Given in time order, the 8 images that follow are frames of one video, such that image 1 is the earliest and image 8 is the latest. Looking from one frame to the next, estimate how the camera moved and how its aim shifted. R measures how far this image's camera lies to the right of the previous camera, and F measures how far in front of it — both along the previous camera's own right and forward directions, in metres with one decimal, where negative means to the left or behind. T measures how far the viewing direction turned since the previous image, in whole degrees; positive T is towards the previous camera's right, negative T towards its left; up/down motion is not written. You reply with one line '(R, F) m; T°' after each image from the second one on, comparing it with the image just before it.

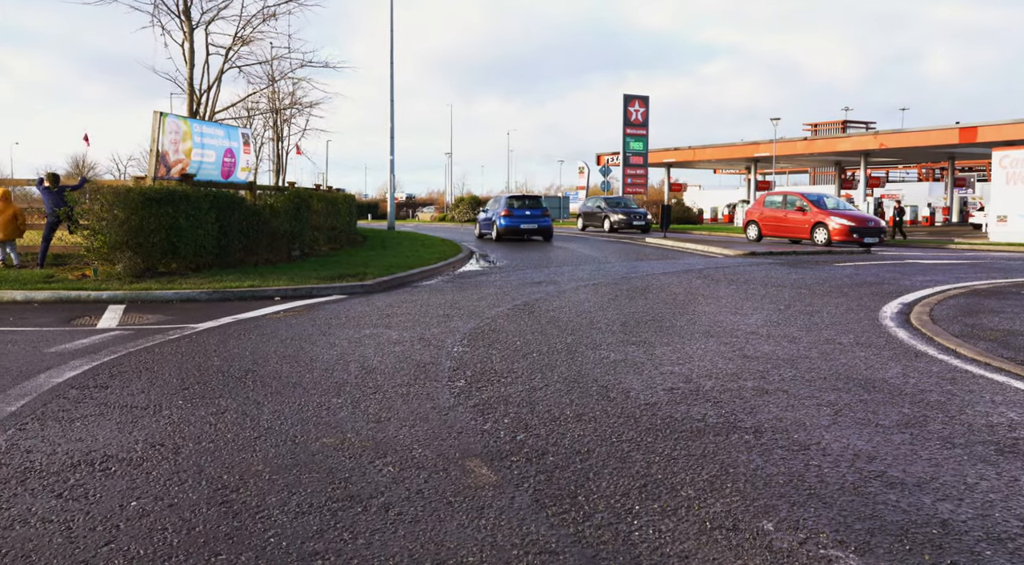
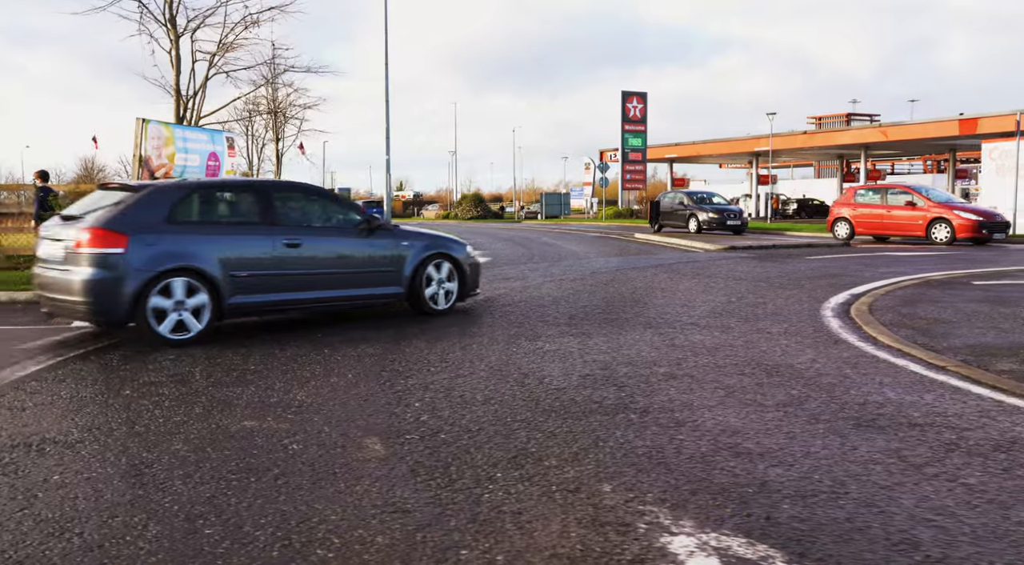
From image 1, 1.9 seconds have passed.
(+0.6, -0.4) m; -1°
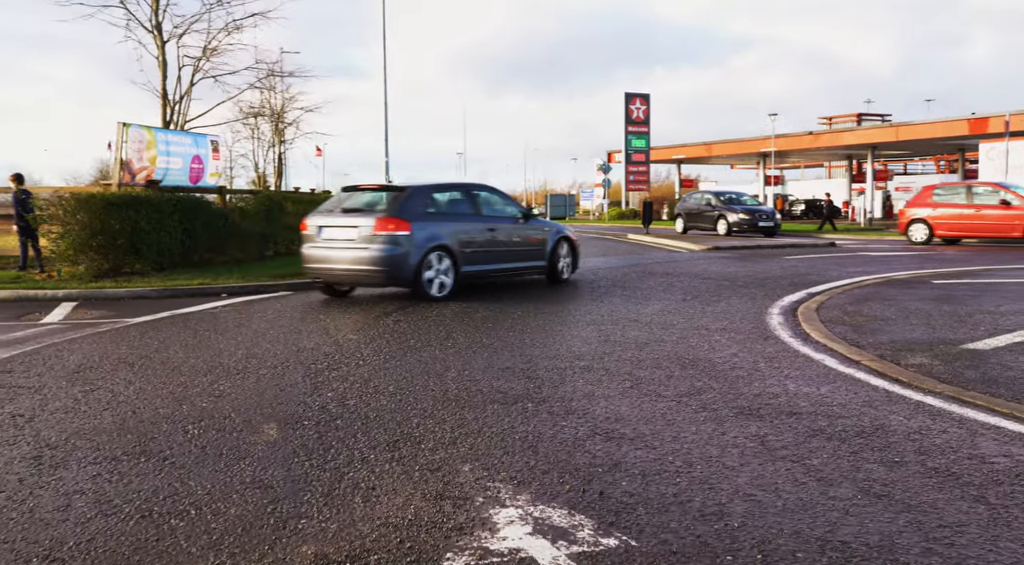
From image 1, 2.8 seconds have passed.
(+0.7, -0.2) m; -1°
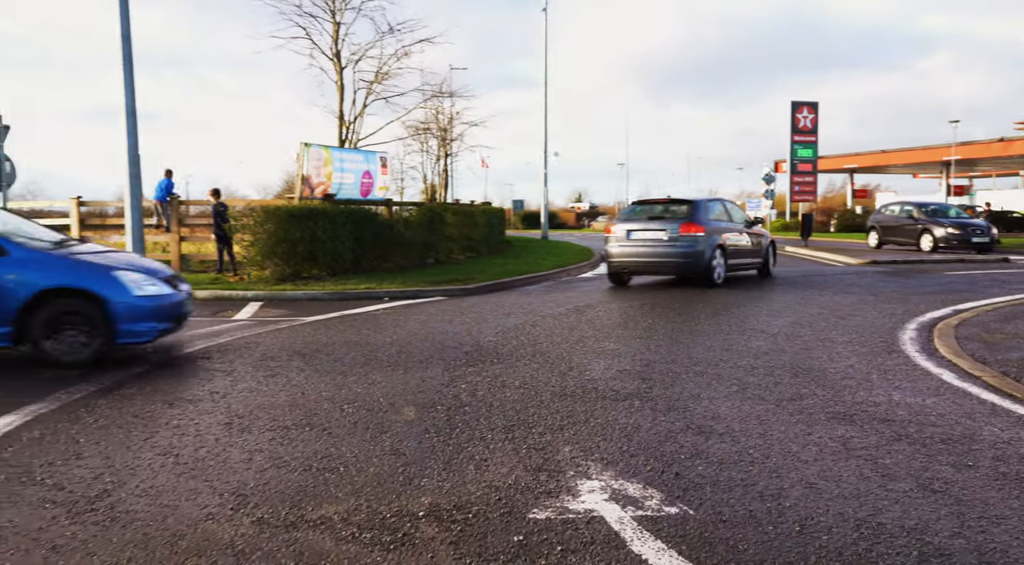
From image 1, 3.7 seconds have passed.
(+0.3, -0.6) m; -12°
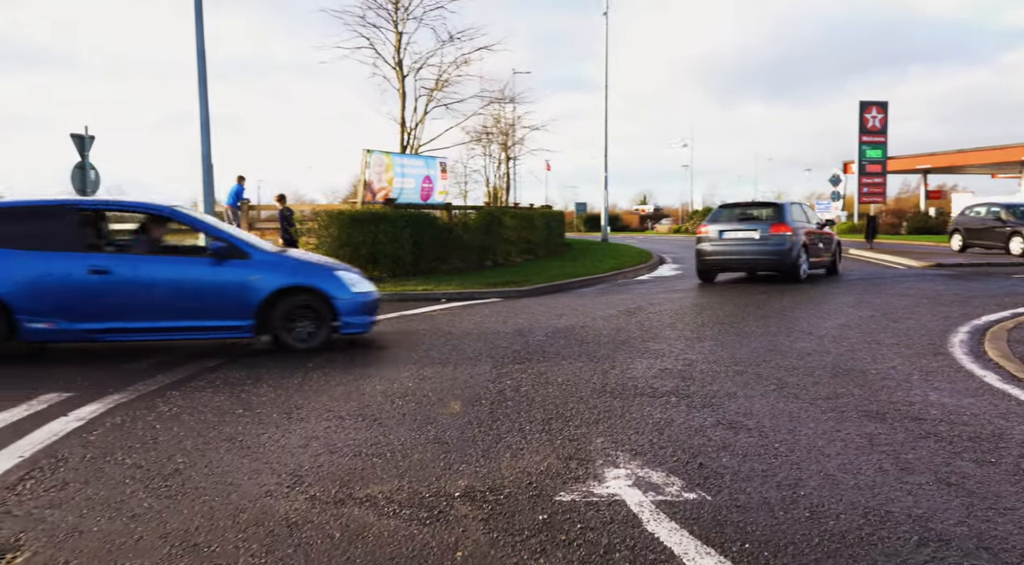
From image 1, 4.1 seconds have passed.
(+0.1, -0.3) m; -5°
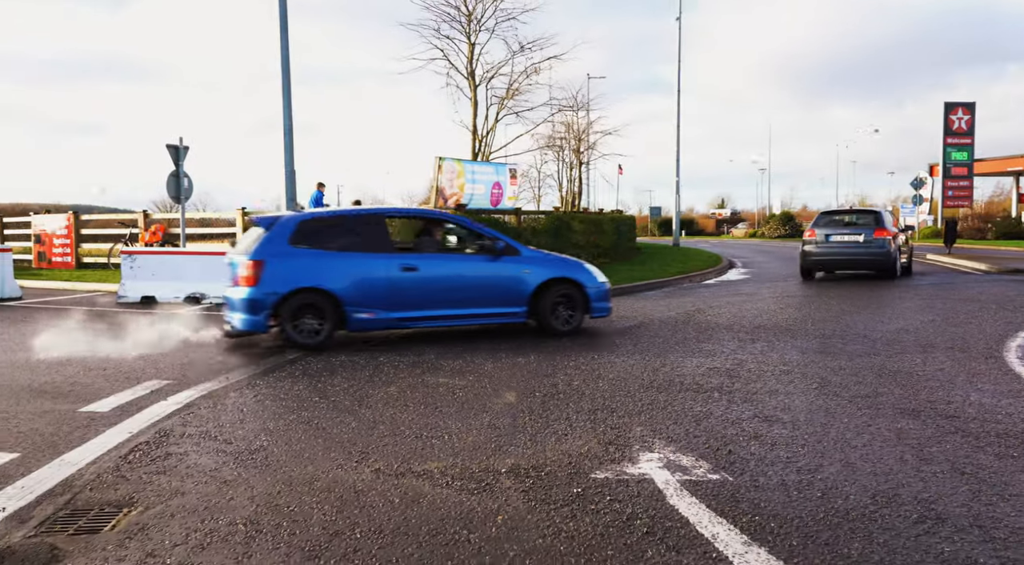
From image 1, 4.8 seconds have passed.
(+0.2, -0.4) m; -5°
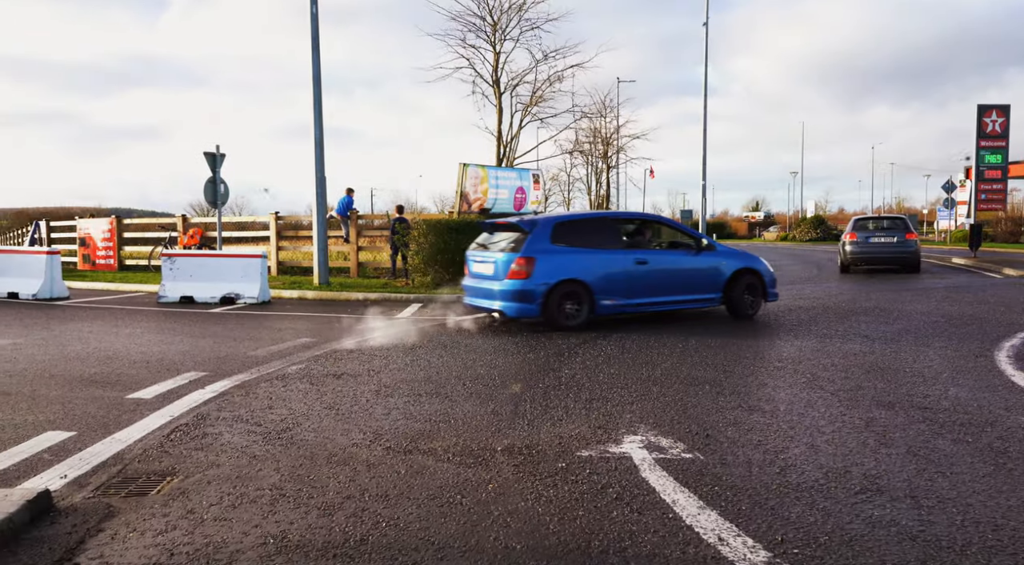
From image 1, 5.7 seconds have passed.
(+0.2, -0.5) m; -2°
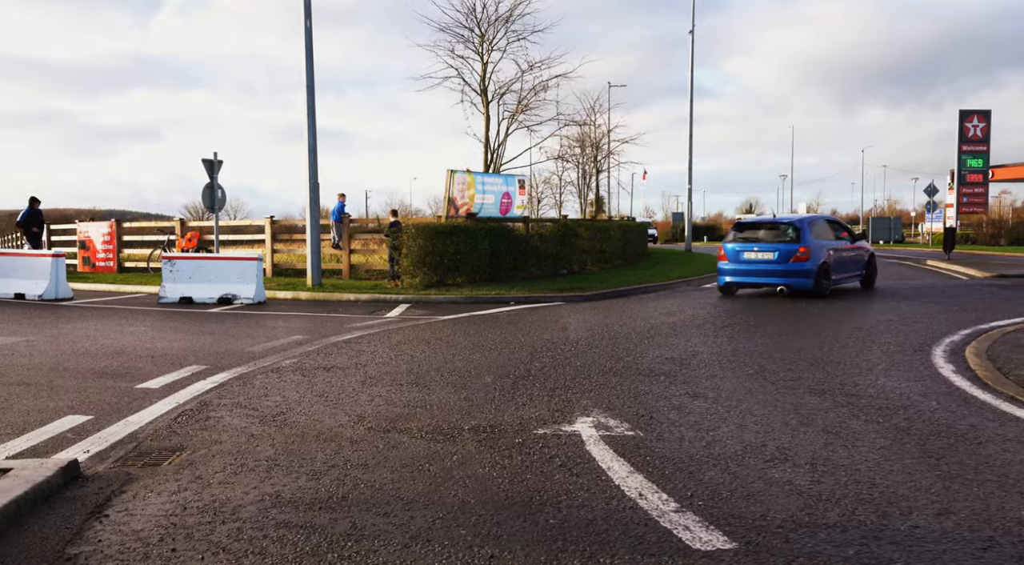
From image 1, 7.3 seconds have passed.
(+0.2, -0.6) m; 0°
